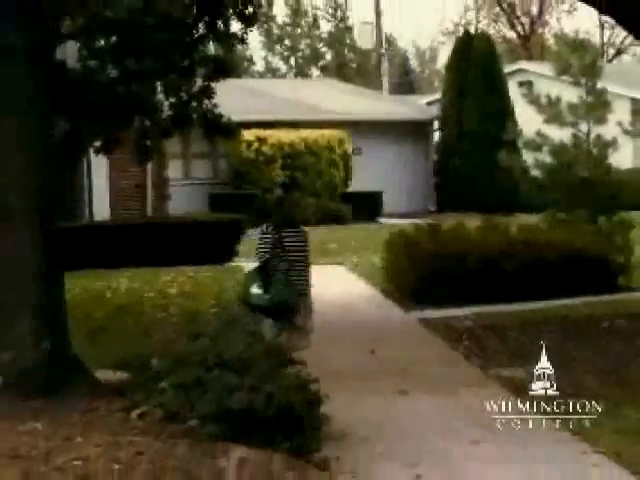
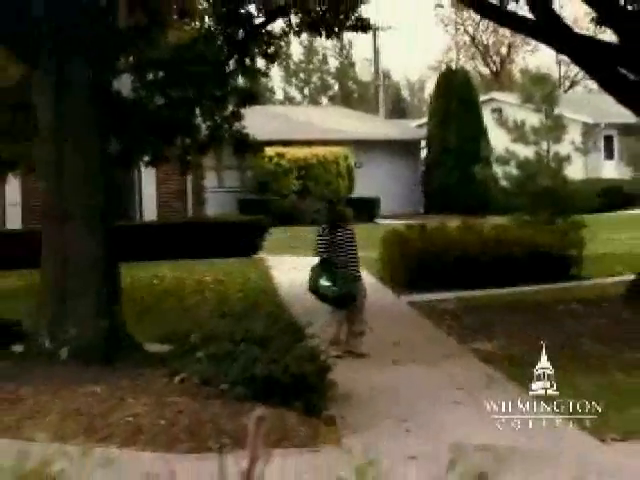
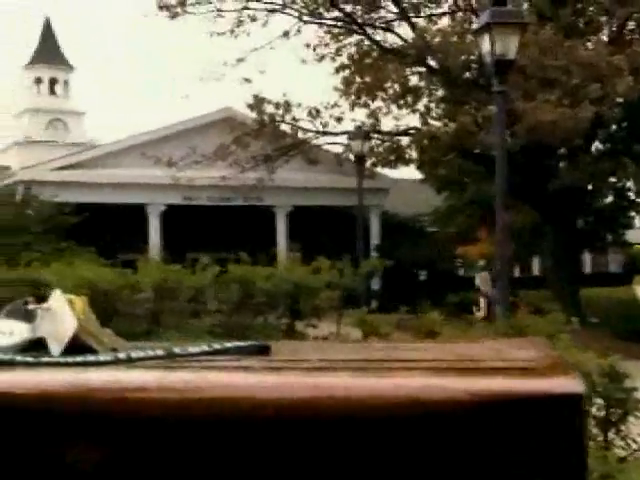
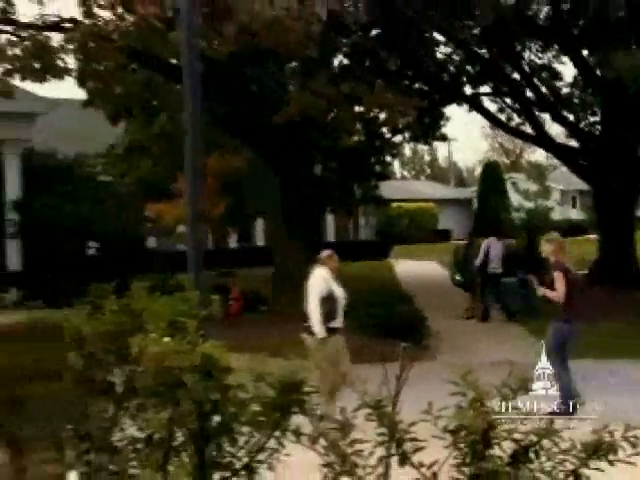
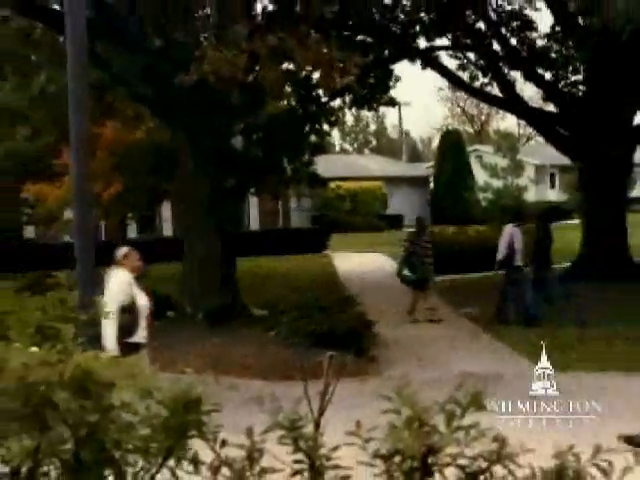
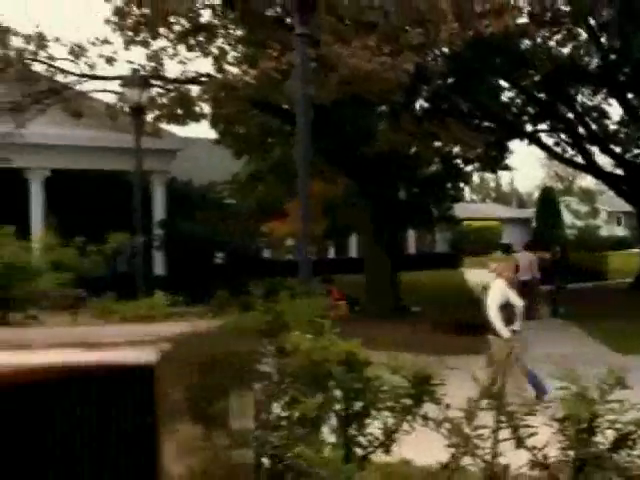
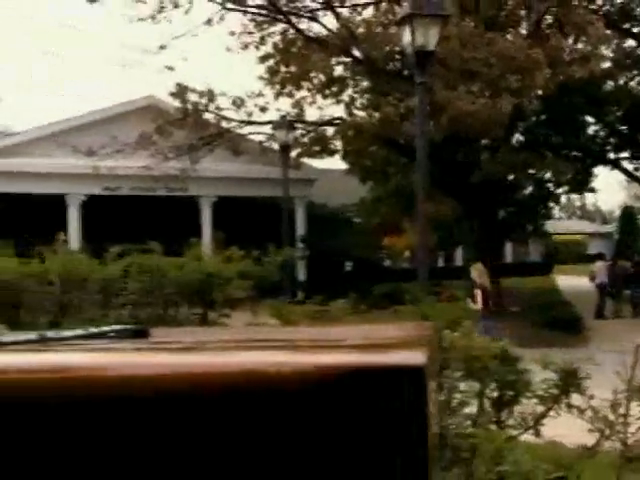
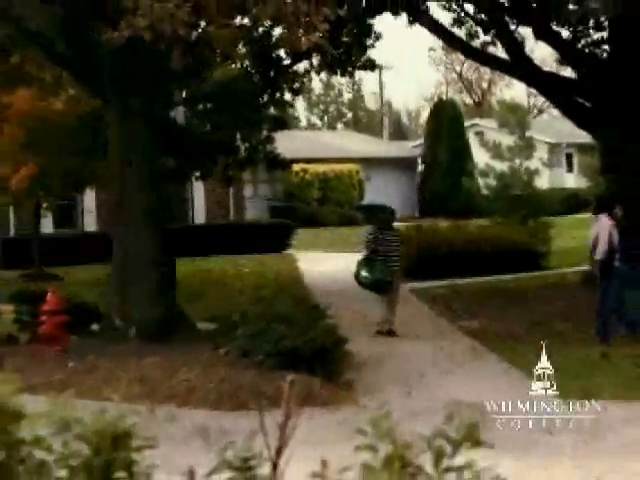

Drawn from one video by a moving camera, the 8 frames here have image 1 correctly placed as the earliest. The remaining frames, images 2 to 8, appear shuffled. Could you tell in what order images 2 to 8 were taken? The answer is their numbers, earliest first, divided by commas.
2, 8, 5, 4, 6, 7, 3
